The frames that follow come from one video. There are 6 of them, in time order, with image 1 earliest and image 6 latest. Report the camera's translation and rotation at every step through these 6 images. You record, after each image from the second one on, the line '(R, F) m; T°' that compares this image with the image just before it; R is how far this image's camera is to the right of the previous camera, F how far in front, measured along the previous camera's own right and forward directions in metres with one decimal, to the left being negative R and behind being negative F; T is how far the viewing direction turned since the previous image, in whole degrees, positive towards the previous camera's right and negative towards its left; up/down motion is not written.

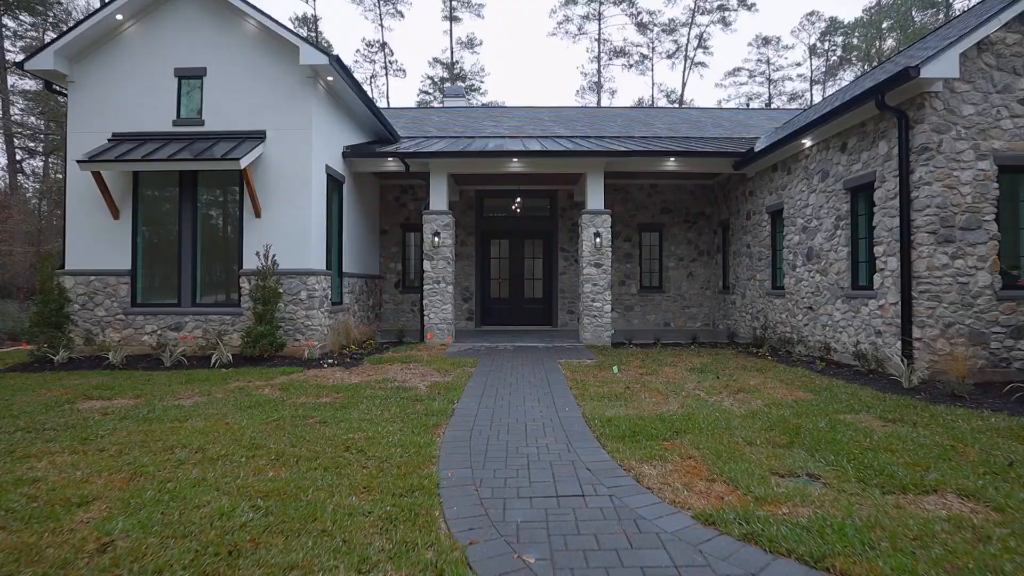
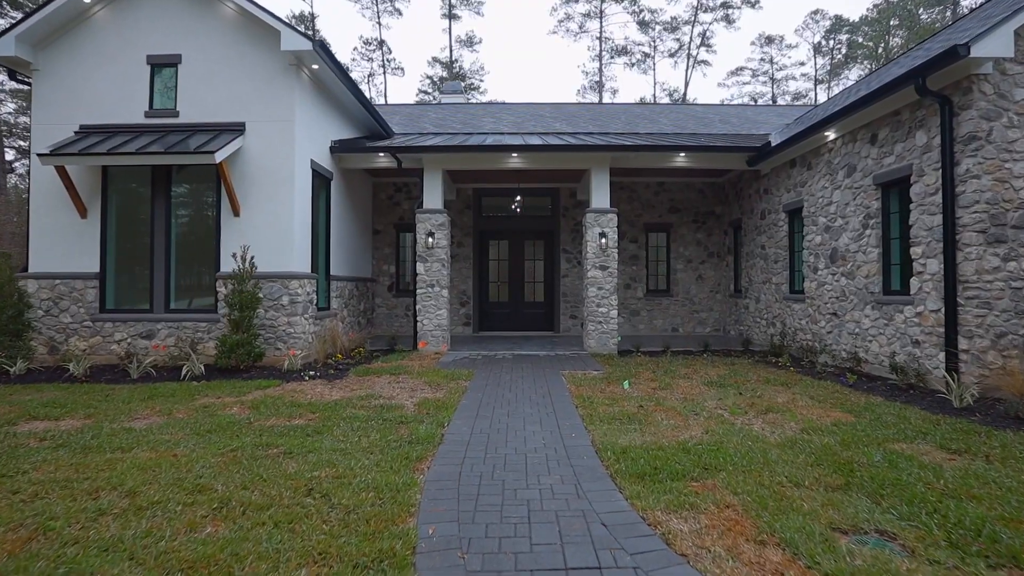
(0.0, +0.6) m; 0°
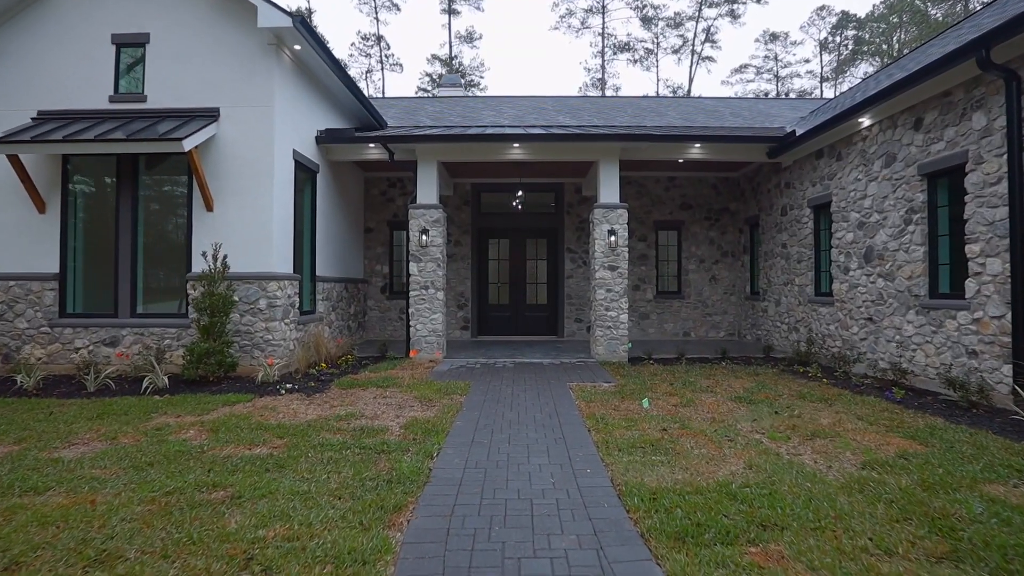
(0.0, +0.7) m; 0°
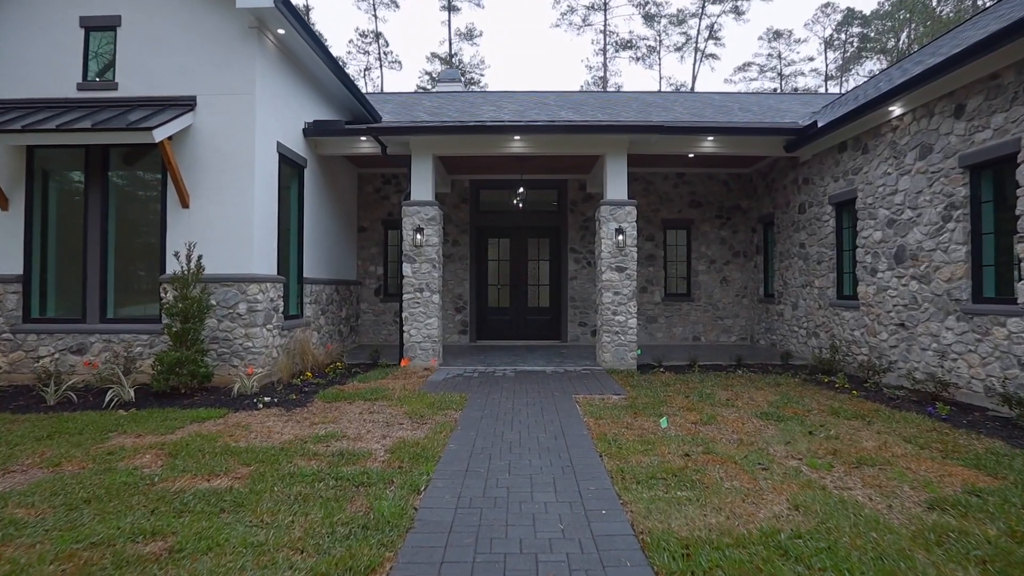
(0.0, +0.5) m; 0°
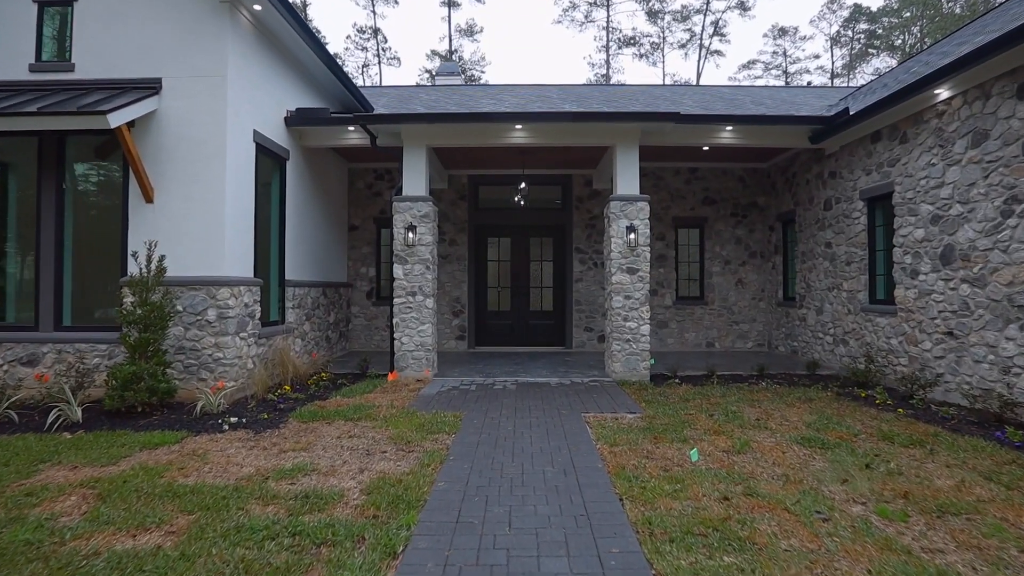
(0.0, +0.7) m; 0°
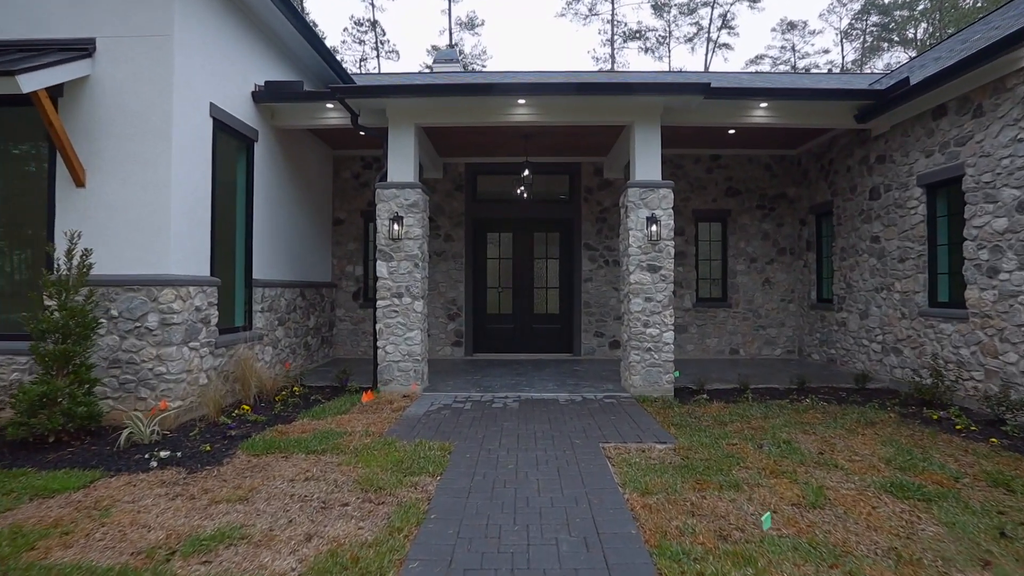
(0.0, +1.0) m; 0°
